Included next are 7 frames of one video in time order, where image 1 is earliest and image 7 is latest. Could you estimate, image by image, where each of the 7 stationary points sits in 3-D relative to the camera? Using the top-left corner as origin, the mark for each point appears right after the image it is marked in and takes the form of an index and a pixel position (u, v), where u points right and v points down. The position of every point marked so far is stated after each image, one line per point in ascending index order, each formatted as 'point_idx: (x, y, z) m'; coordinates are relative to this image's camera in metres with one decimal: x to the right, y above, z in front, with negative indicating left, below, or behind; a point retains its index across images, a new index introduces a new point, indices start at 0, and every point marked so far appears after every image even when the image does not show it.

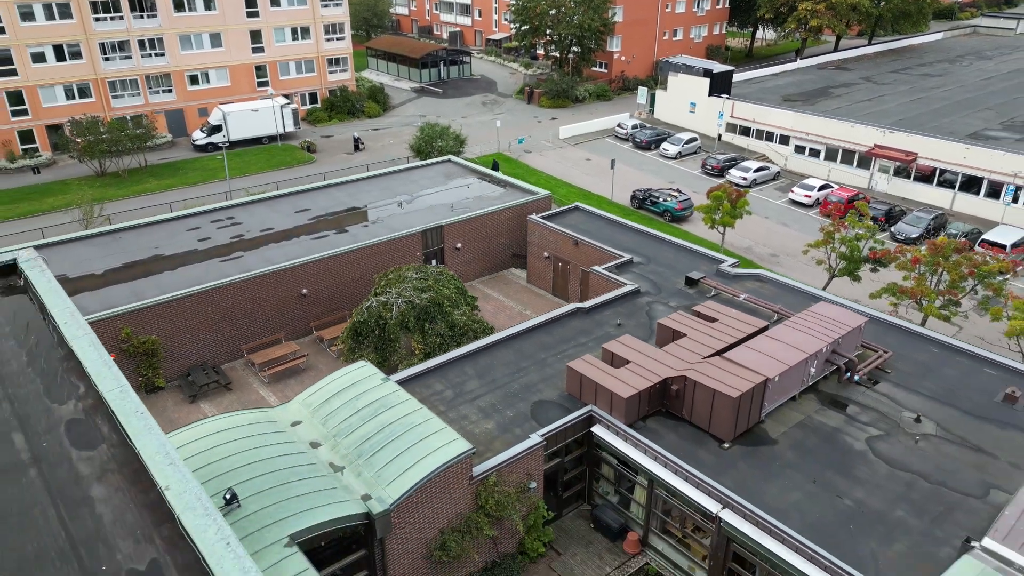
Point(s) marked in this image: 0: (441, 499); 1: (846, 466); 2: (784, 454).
0: (-1.4, -4.1, +14.5) m
1: (+7.1, -3.8, +15.8) m
2: (+5.9, -3.6, +16.1) m
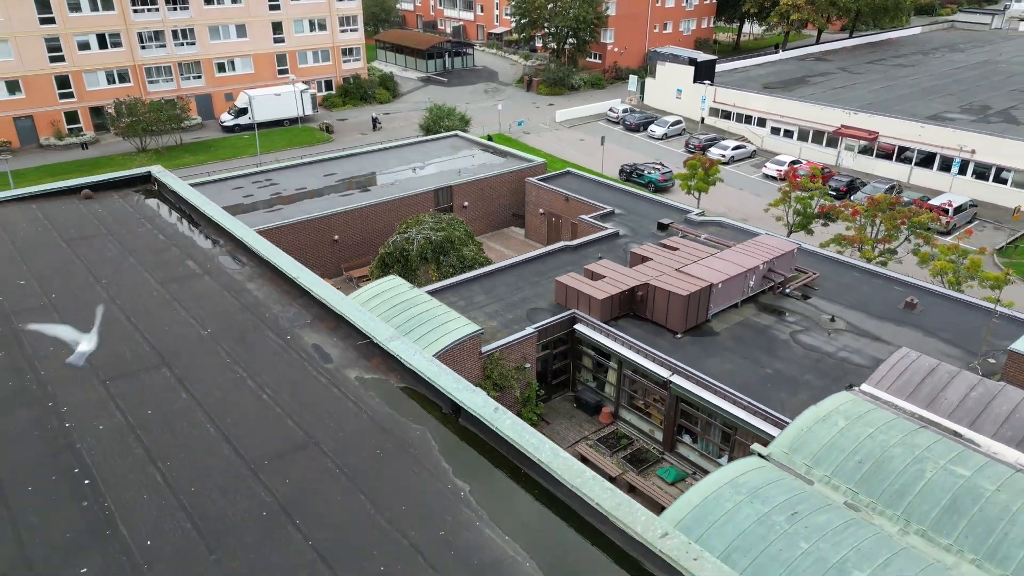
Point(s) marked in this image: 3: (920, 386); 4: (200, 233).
0: (-1.4, -2.0, +19.0) m
1: (+7.1, -1.6, +20.3) m
2: (+5.9, -1.5, +20.6) m
3: (+9.4, -2.2, +16.9) m
4: (-6.0, +1.1, +14.2) m
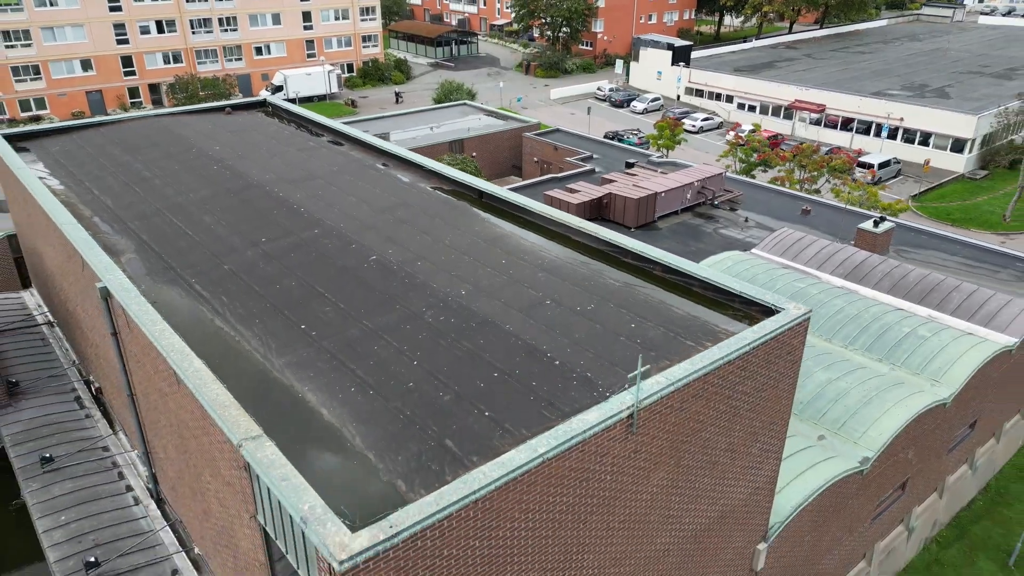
0: (-1.4, +1.6, +26.9) m
1: (+7.0, +1.9, +28.1) m
2: (+5.8, +2.1, +28.5) m
3: (+9.3, +1.4, +24.7) m
4: (-6.0, +4.7, +22.0) m
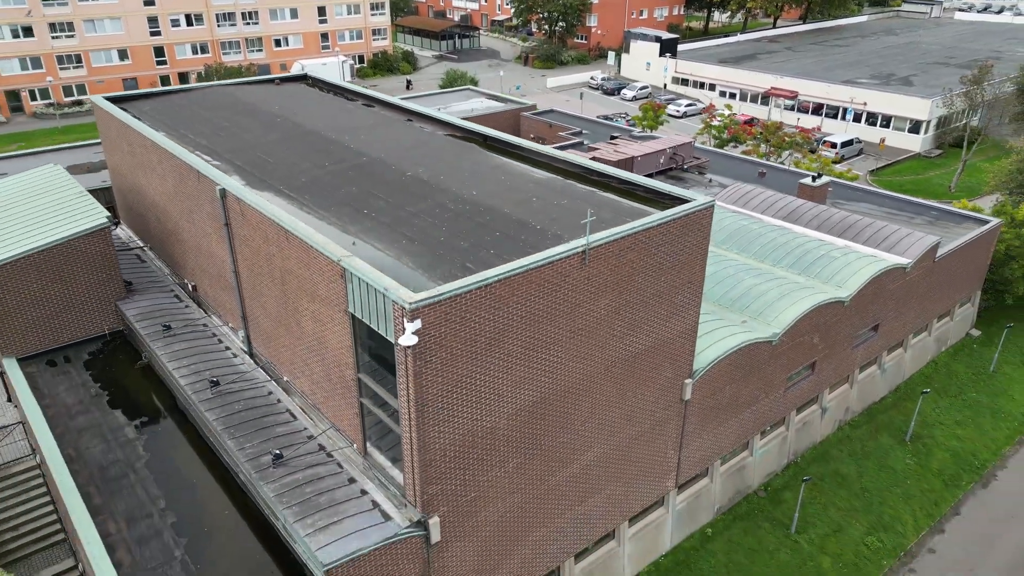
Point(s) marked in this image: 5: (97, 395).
0: (-1.5, +3.9, +32.0) m
1: (+7.0, +4.2, +33.2) m
2: (+5.8, +4.4, +33.6) m
3: (+9.2, +3.6, +29.9) m
4: (-6.1, +7.0, +27.2) m
5: (-10.6, -2.7, +19.0) m
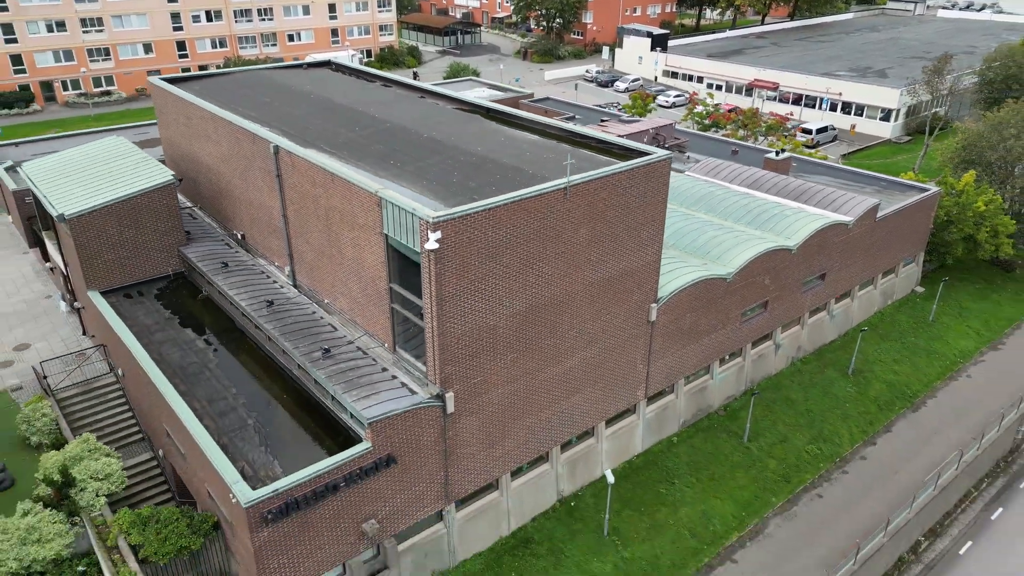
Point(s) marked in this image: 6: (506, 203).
0: (-1.6, +5.6, +36.1) m
1: (+6.9, +6.0, +37.3) m
2: (+5.7, +6.2, +37.7) m
3: (+9.2, +5.4, +34.0) m
4: (-6.1, +8.7, +31.3) m
5: (-10.6, -1.0, +23.1) m
6: (-0.2, +2.0, +17.1) m
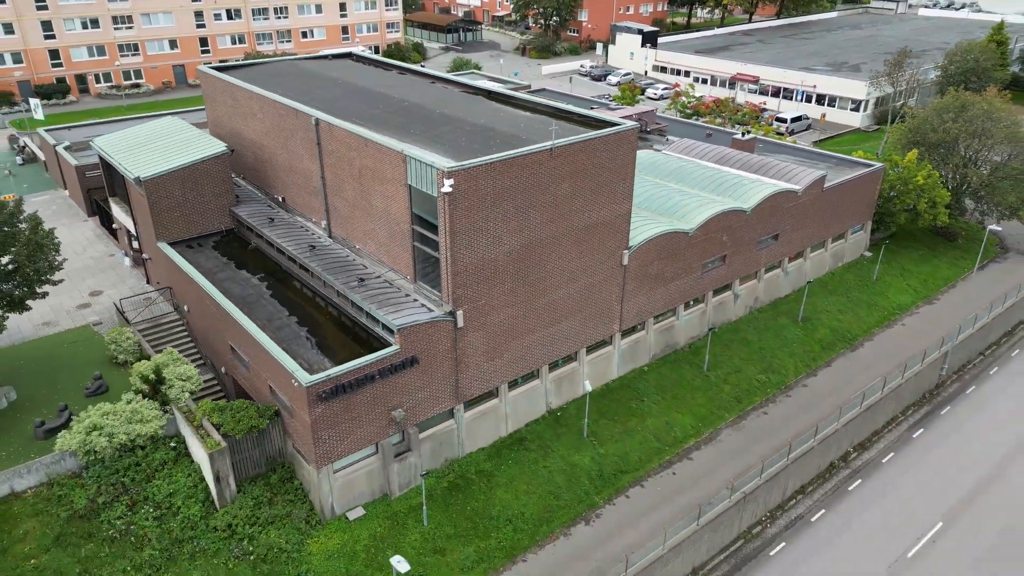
0: (-1.7, +7.5, +41.0) m
1: (+6.8, +7.9, +42.2) m
2: (+5.6, +8.0, +42.6) m
3: (+9.1, +7.3, +38.9) m
4: (-6.2, +10.6, +36.1) m
5: (-10.7, +0.9, +28.0) m
6: (-0.3, +3.8, +22.0) m
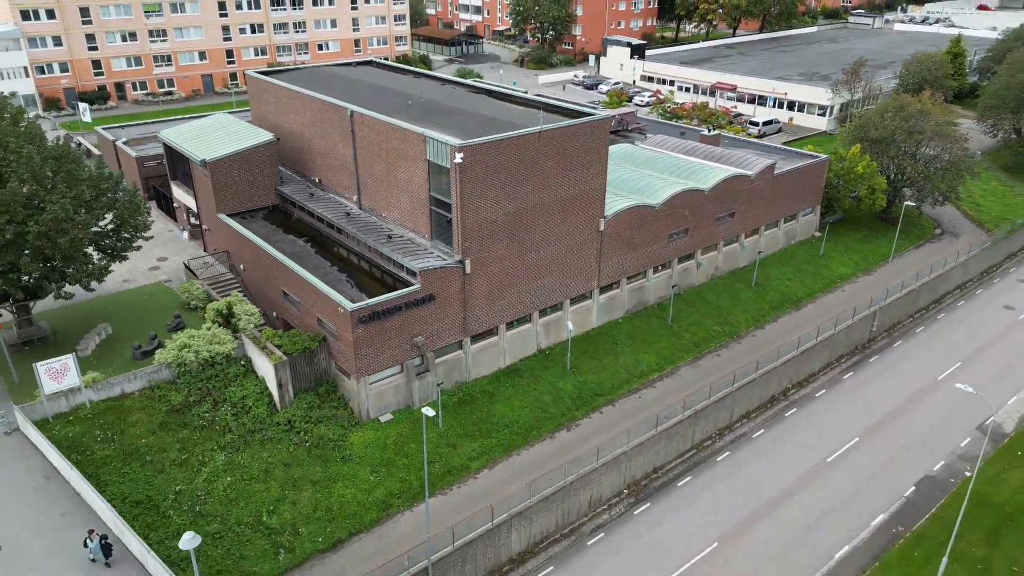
0: (-1.8, +9.0, +47.4) m
1: (+6.7, +9.4, +48.6) m
2: (+5.5, +9.5, +48.9) m
3: (+9.0, +8.8, +45.2) m
4: (-6.4, +12.2, +42.5) m
5: (-10.9, +2.6, +34.2) m
6: (-0.4, +5.7, +28.3) m
